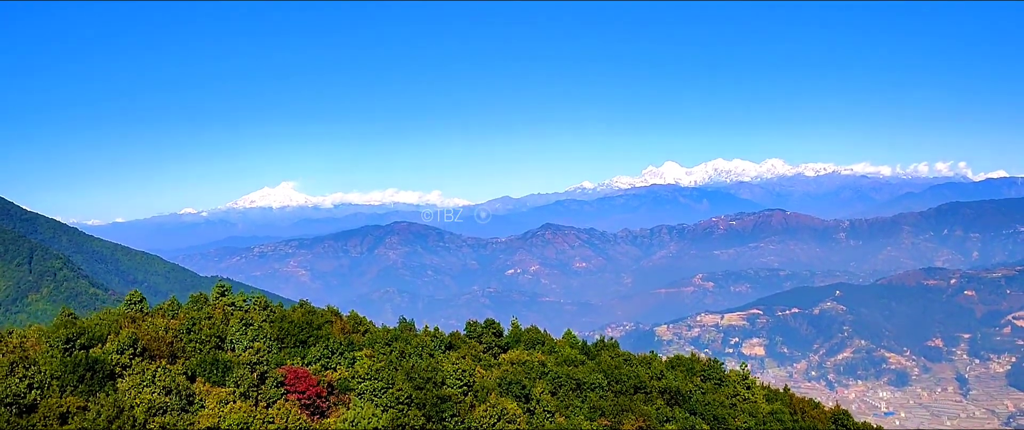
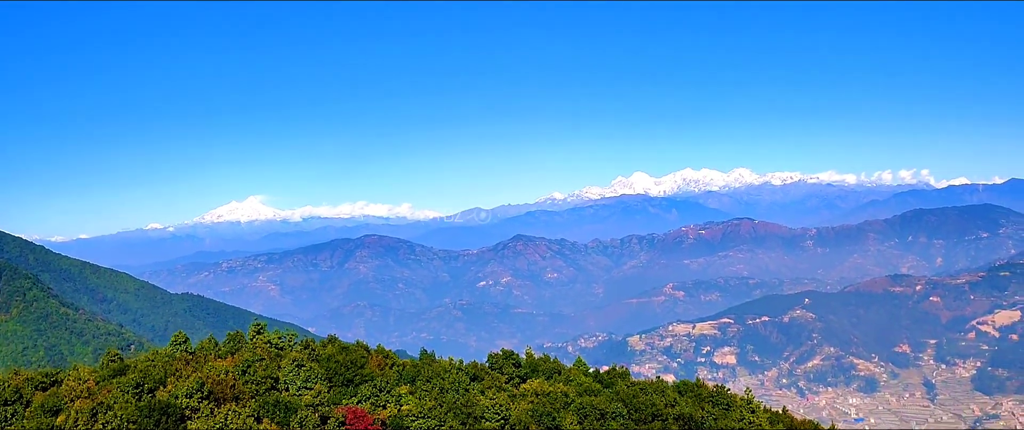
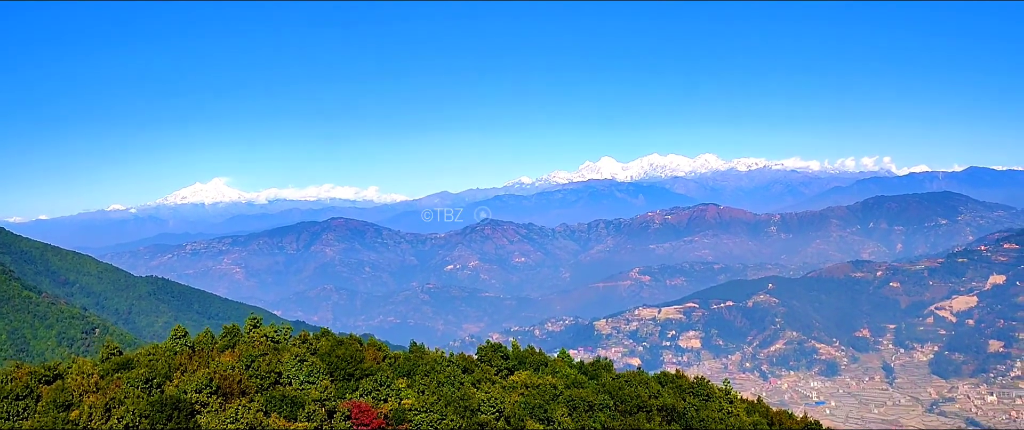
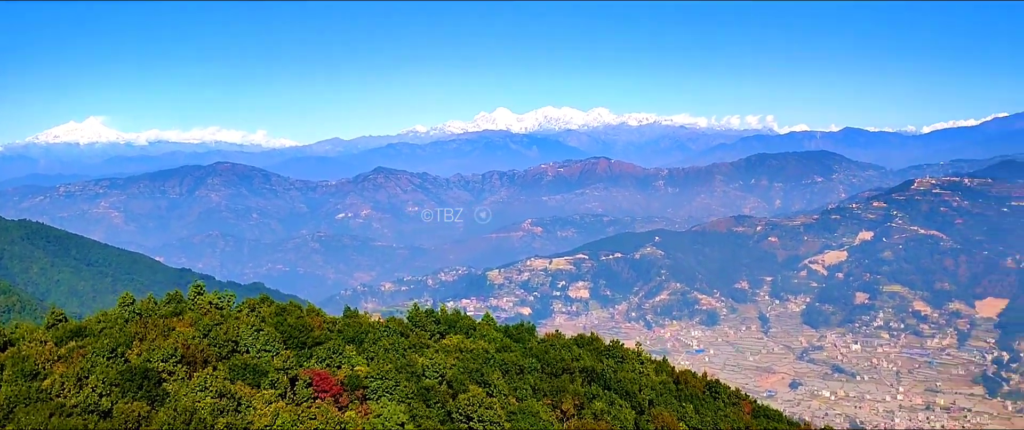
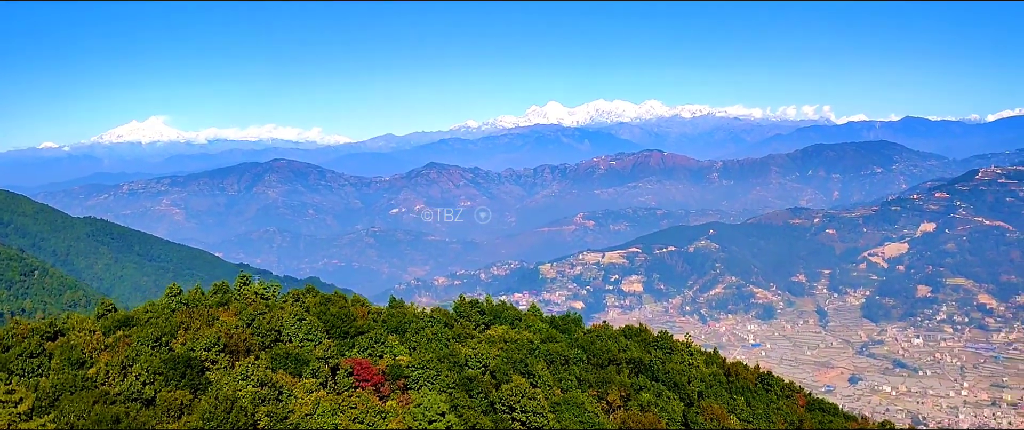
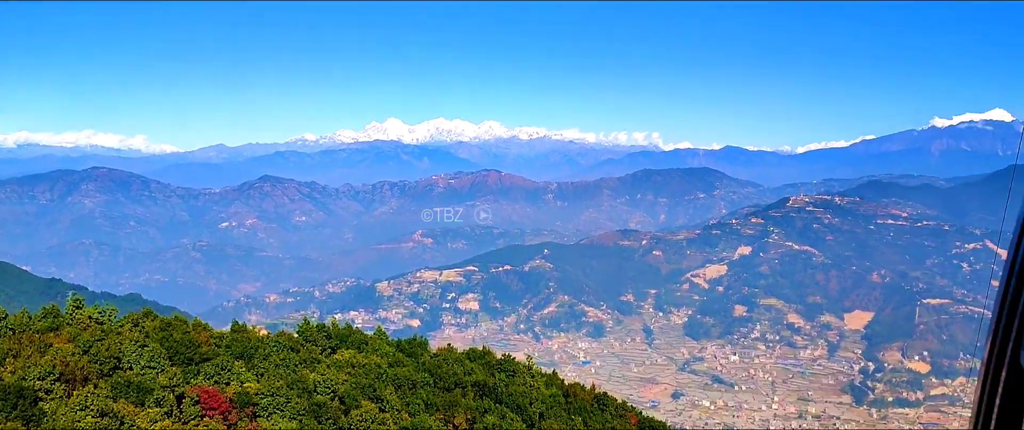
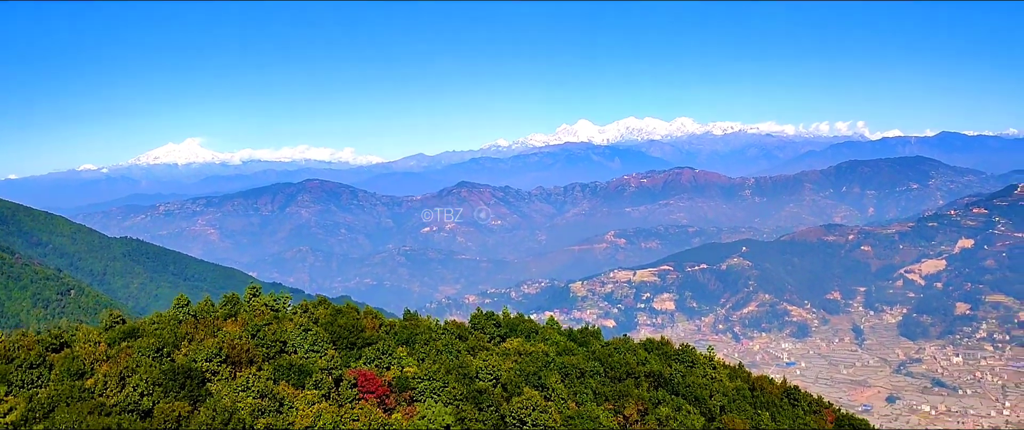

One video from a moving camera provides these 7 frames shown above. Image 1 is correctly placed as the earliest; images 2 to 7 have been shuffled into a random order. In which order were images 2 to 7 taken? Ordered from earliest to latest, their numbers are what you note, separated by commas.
2, 3, 7, 5, 4, 6
